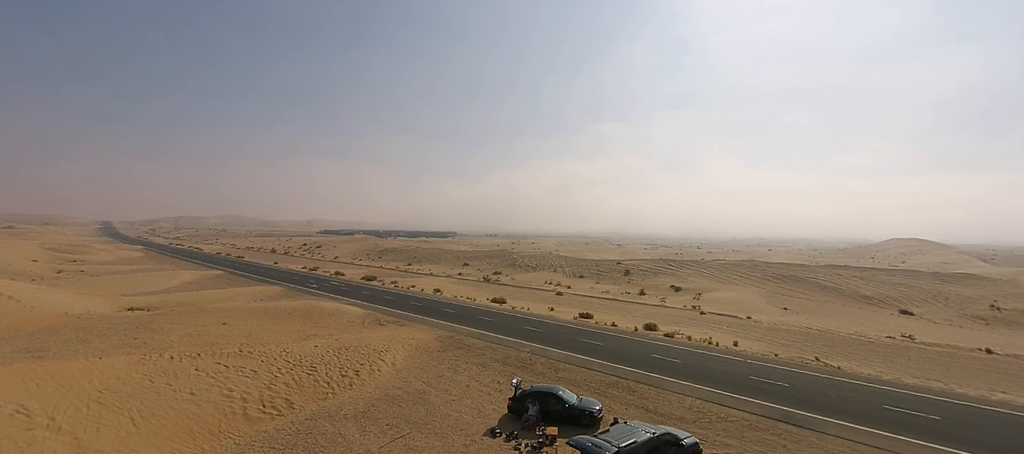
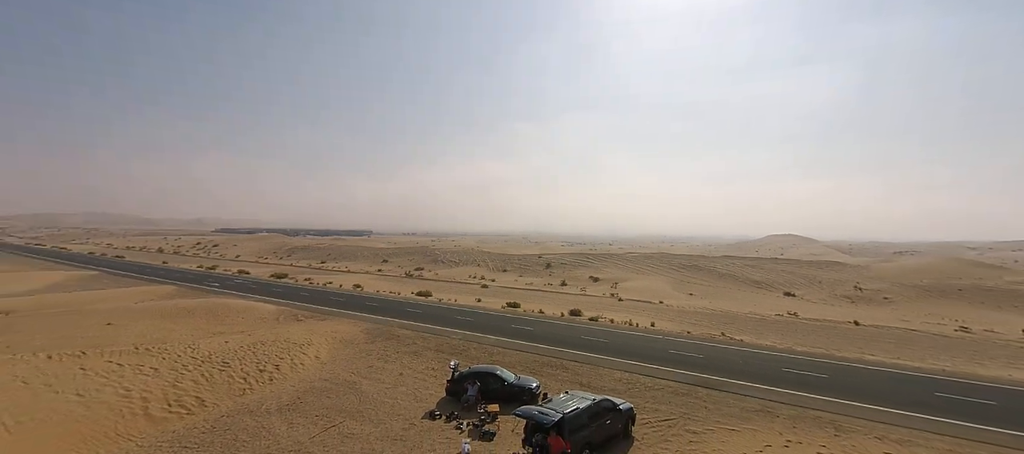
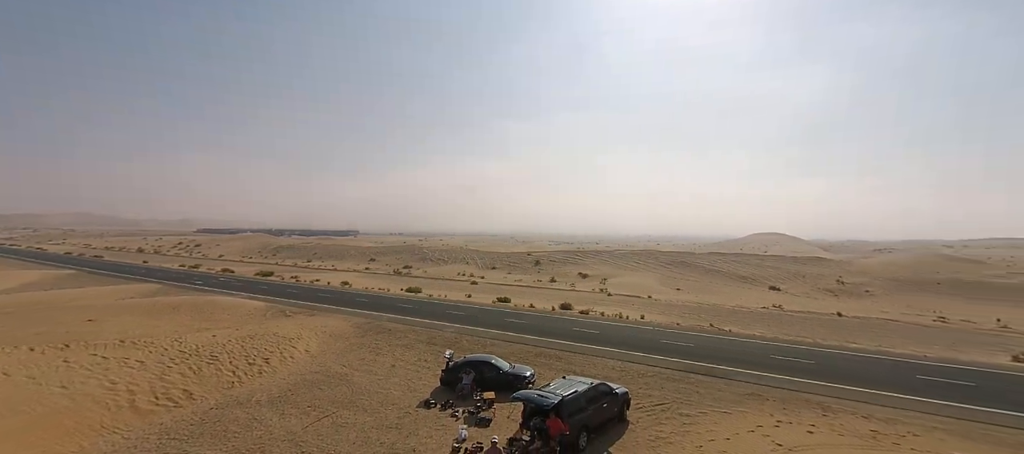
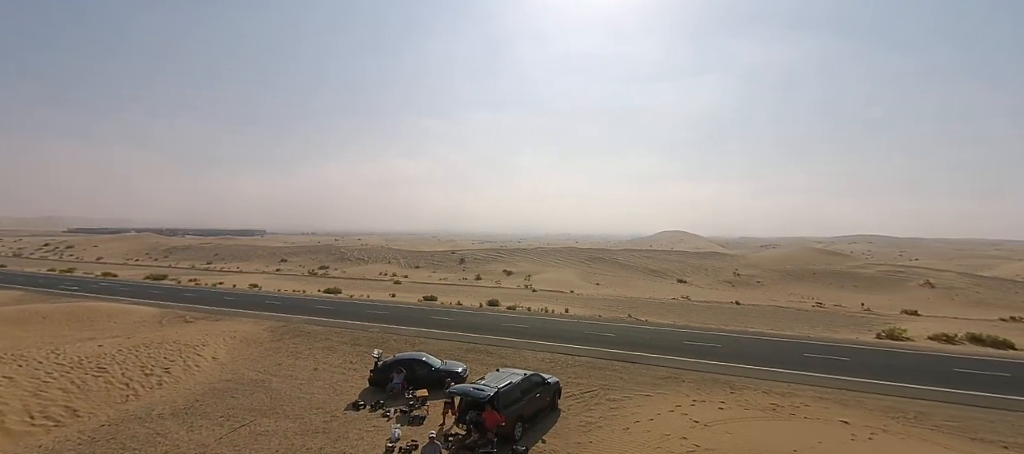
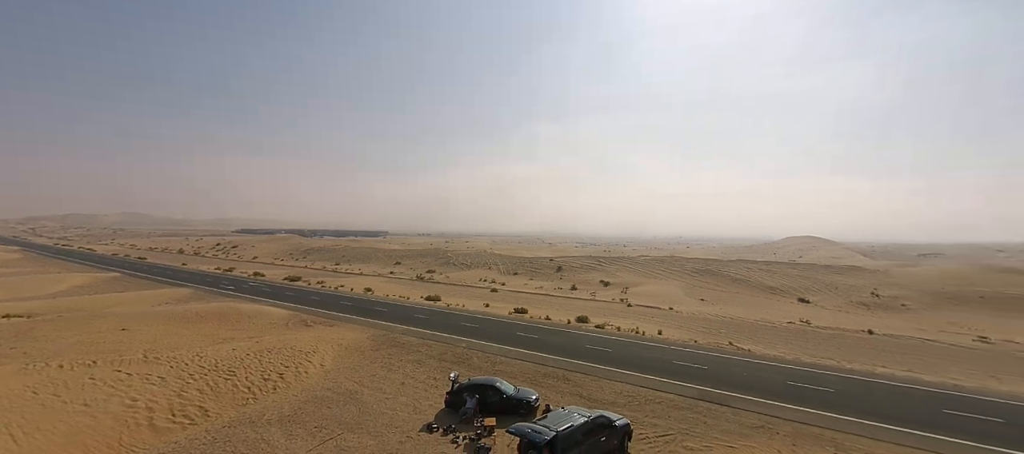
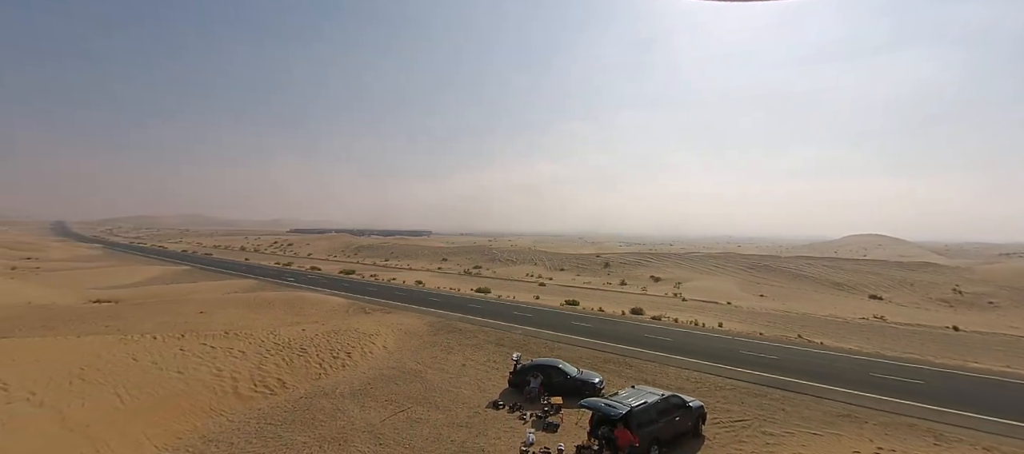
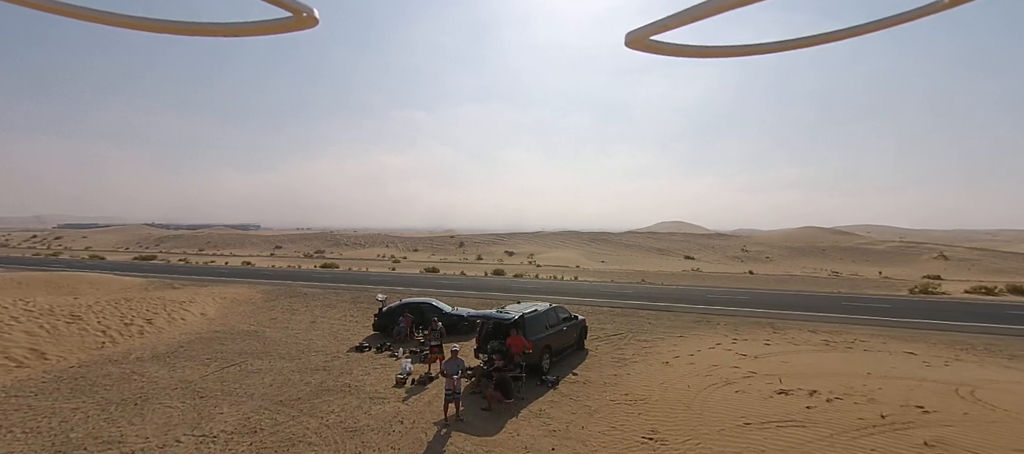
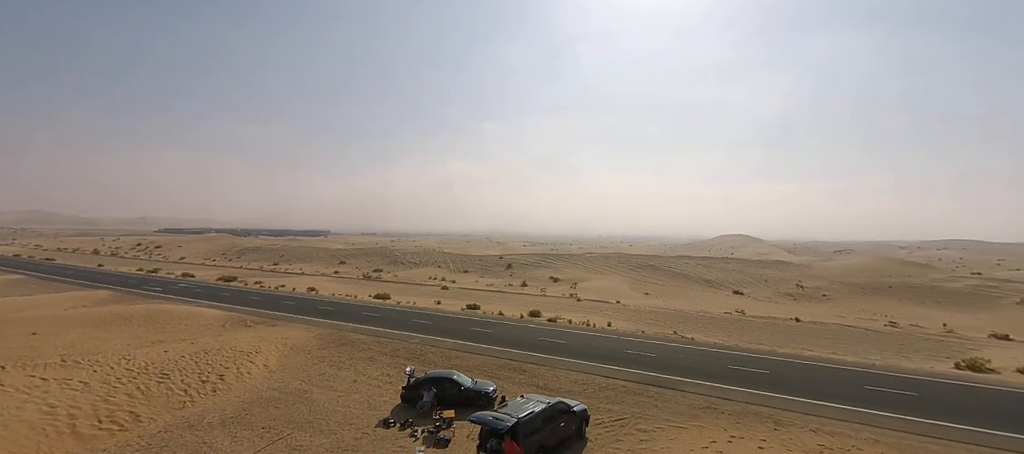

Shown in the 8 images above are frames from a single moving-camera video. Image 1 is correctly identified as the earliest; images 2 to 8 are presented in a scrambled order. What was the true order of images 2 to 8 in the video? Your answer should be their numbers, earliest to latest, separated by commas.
5, 8, 2, 6, 3, 4, 7
